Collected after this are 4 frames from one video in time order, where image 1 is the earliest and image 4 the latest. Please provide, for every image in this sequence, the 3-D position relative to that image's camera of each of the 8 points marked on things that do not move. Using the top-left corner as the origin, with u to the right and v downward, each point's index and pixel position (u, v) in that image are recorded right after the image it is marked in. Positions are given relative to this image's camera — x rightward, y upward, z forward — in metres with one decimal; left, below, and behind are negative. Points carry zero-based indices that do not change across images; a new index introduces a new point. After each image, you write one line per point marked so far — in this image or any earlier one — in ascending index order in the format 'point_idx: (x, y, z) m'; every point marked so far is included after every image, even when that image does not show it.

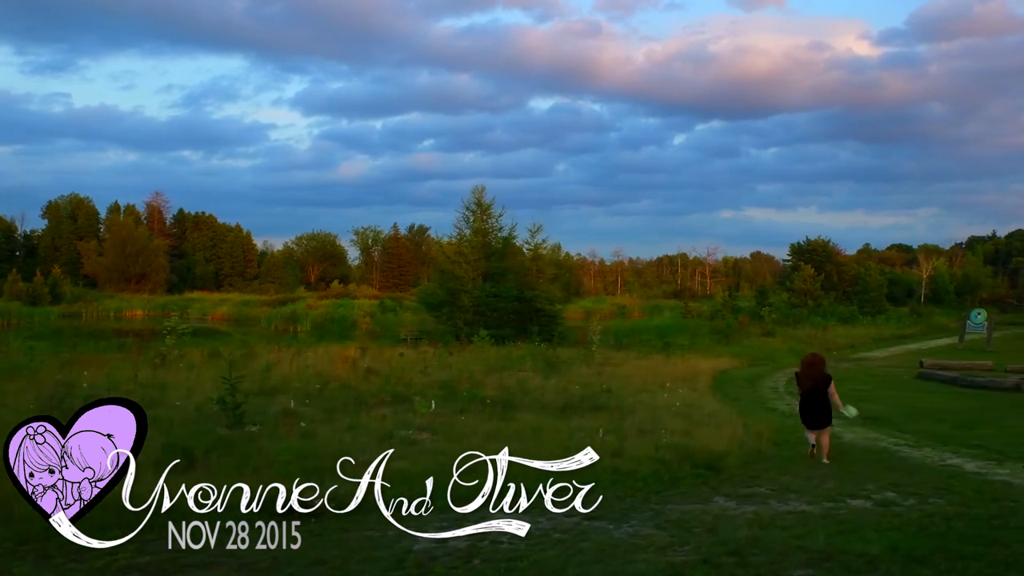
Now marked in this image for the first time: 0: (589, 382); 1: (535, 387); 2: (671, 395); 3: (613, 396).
0: (+1.6, -2.1, +17.0) m
1: (+0.3, -2.0, +15.2) m
2: (+3.0, -2.1, +14.7) m
3: (+1.8, -2.1, +14.5) m
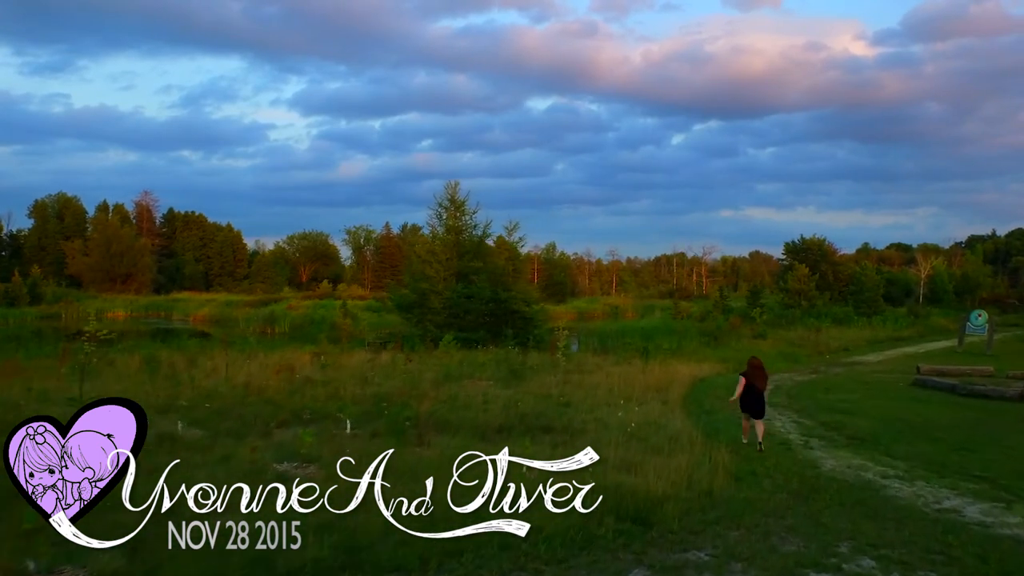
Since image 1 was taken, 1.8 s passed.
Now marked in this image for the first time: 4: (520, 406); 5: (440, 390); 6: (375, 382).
0: (+0.6, -2.1, +15.4) m
1: (-0.7, -2.0, +13.5) m
2: (+2.0, -2.1, +13.0) m
3: (+0.8, -2.1, +12.9) m
4: (+0.1, -2.1, +13.2) m
5: (-1.4, -2.0, +14.7) m
6: (-2.8, -2.0, +15.7) m
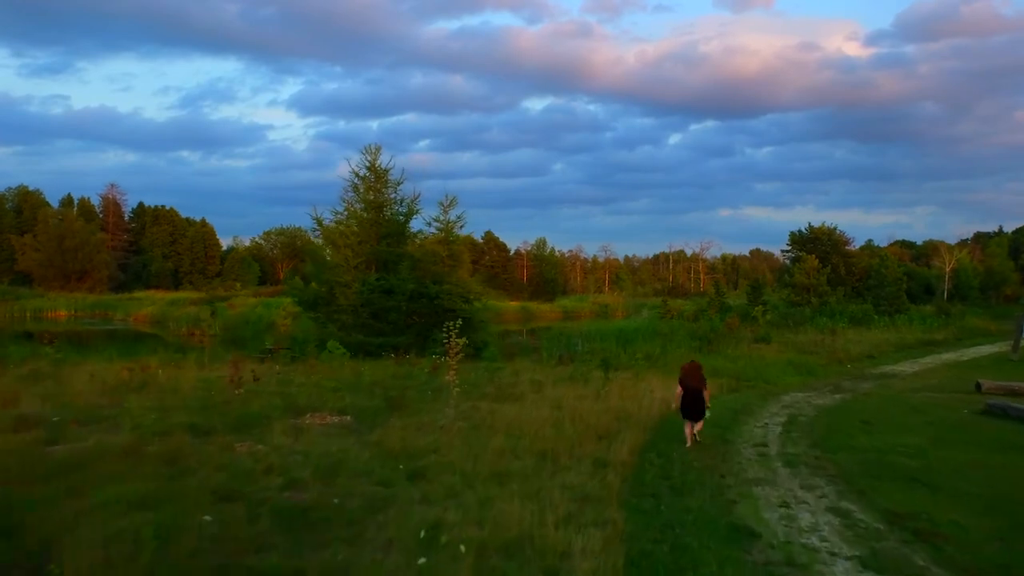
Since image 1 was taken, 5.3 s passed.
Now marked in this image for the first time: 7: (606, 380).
0: (-1.4, -1.9, +8.9) m
1: (-2.7, -1.8, +7.1) m
2: (0.0, -1.9, +6.6) m
3: (-1.2, -1.9, +6.4) m
4: (-1.9, -1.8, +6.8) m
5: (-3.4, -1.7, +8.3) m
6: (-4.8, -1.7, +9.2) m
7: (+2.0, -2.0, +16.3) m
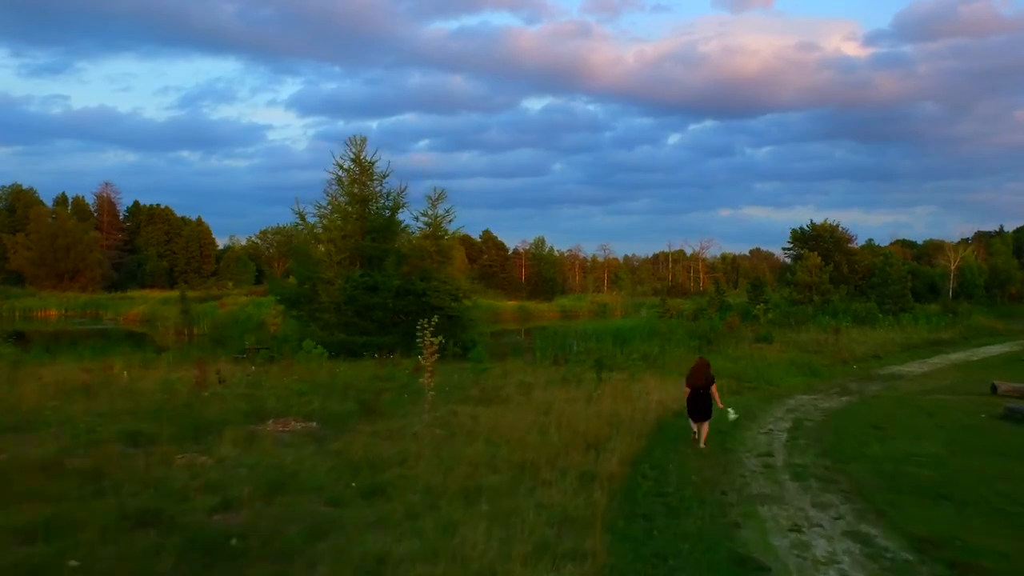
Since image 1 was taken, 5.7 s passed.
0: (-1.6, -1.8, +7.9) m
1: (-2.9, -1.7, +6.1) m
2: (-0.2, -1.8, +5.6) m
3: (-1.4, -1.8, +5.4) m
4: (-2.2, -1.7, +5.8) m
5: (-3.7, -1.7, +7.3) m
6: (-5.1, -1.6, +8.2) m
7: (+1.7, -1.9, +15.3) m
